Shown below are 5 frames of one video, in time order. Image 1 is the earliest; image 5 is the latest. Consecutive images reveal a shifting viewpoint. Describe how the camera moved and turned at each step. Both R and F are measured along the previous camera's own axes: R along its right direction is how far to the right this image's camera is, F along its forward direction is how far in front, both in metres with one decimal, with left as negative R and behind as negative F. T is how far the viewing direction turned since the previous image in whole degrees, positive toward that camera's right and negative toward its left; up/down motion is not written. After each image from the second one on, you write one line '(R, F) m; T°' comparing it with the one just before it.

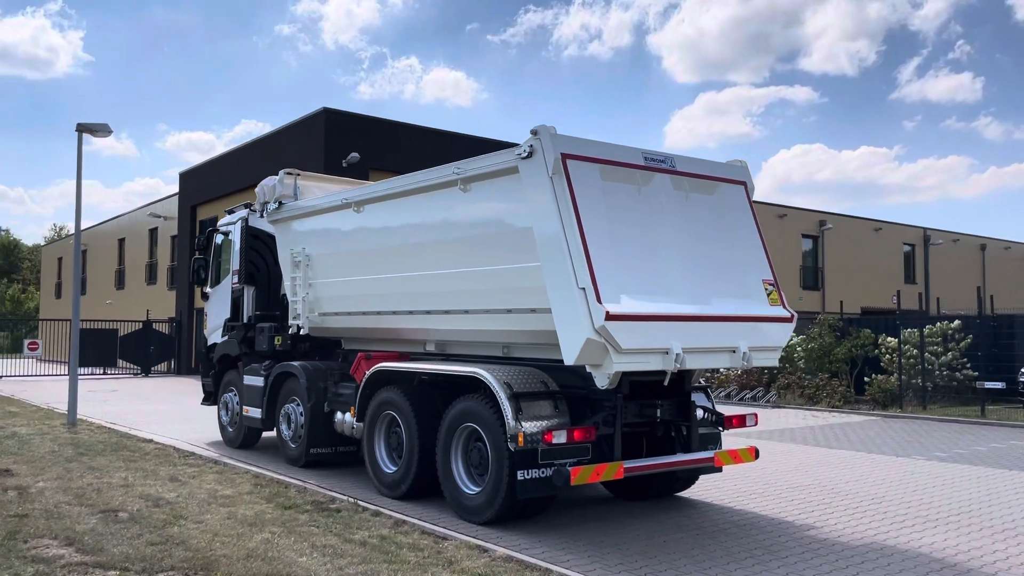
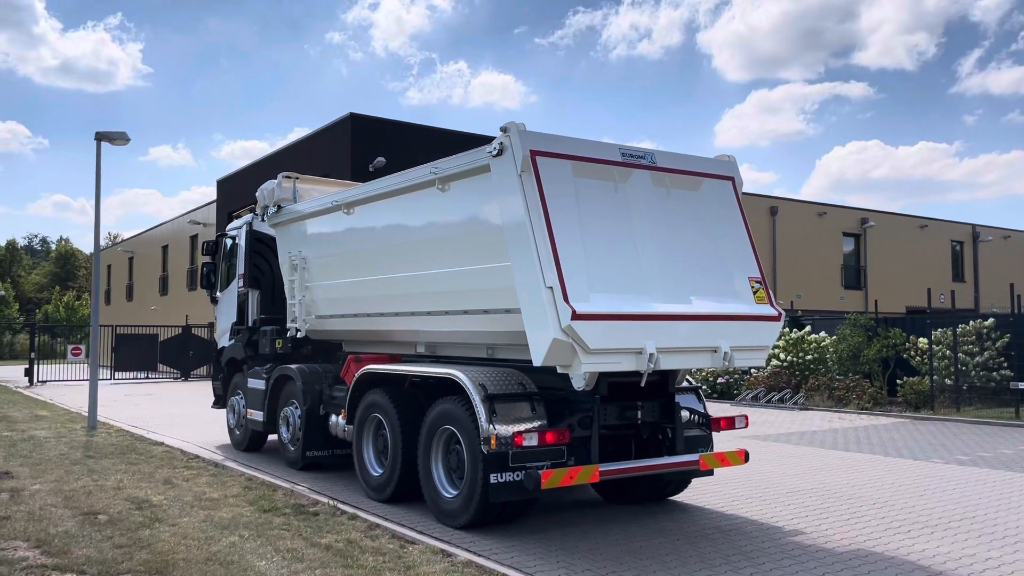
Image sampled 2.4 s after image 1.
(+0.5, +0.1) m; -3°
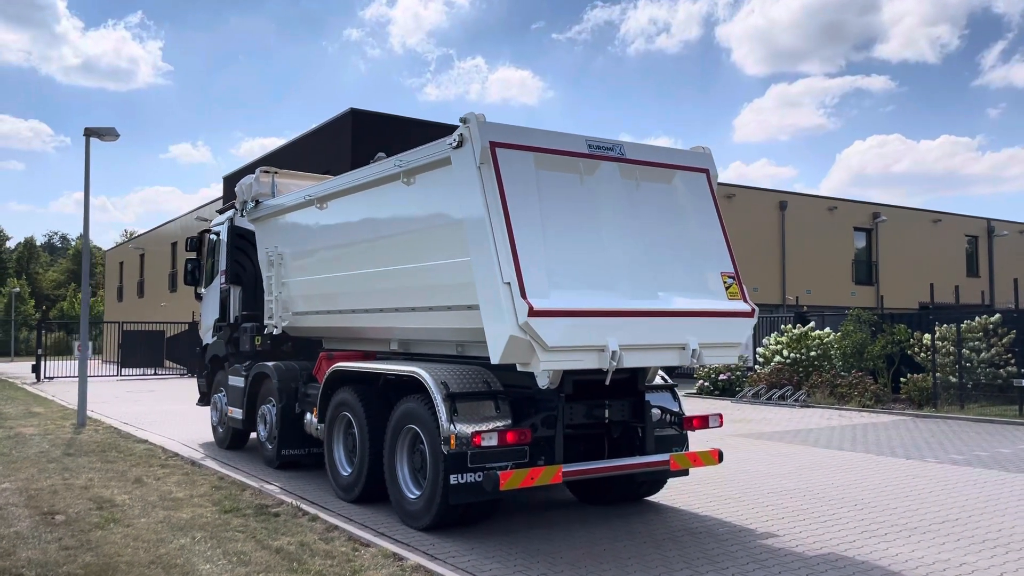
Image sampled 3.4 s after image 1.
(+0.4, +0.2) m; -1°
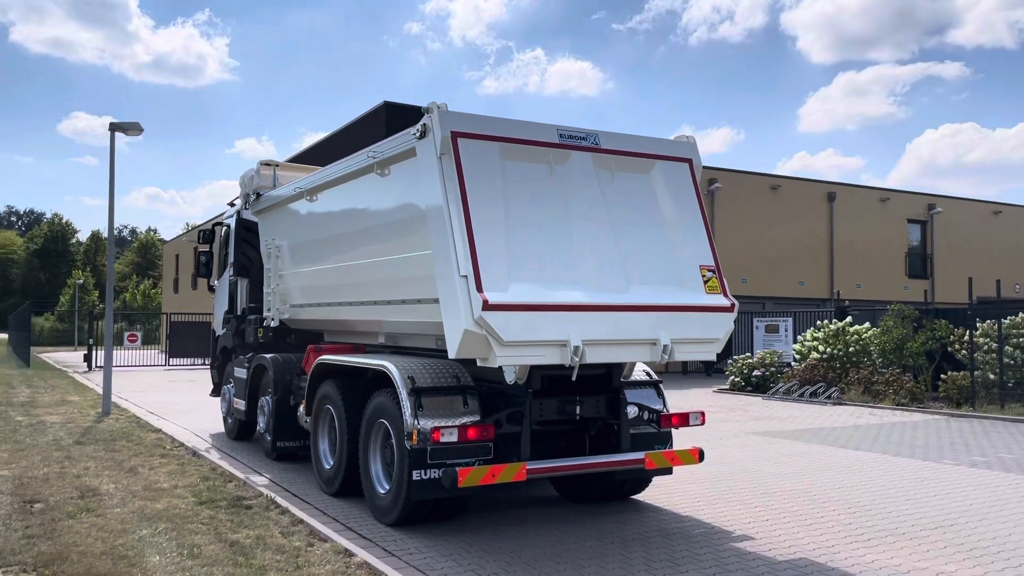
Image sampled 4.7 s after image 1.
(+0.6, +0.2) m; -4°
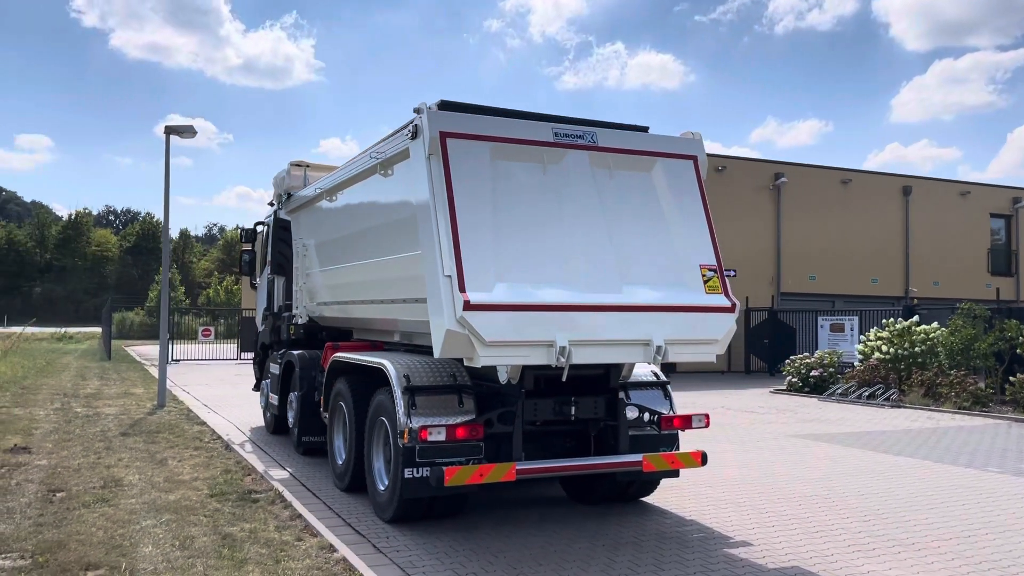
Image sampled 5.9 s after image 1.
(+0.6, 0.0) m; -5°
